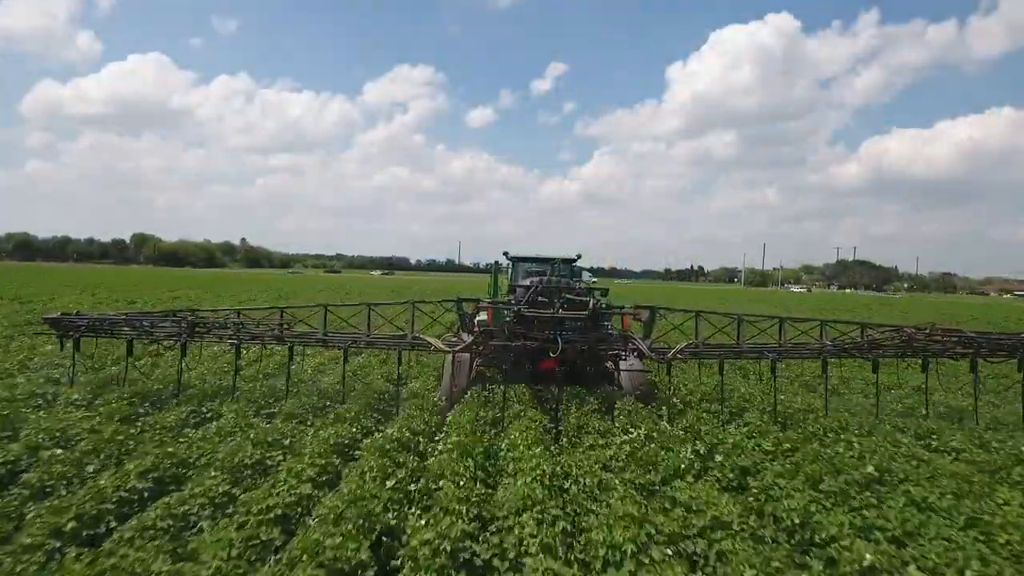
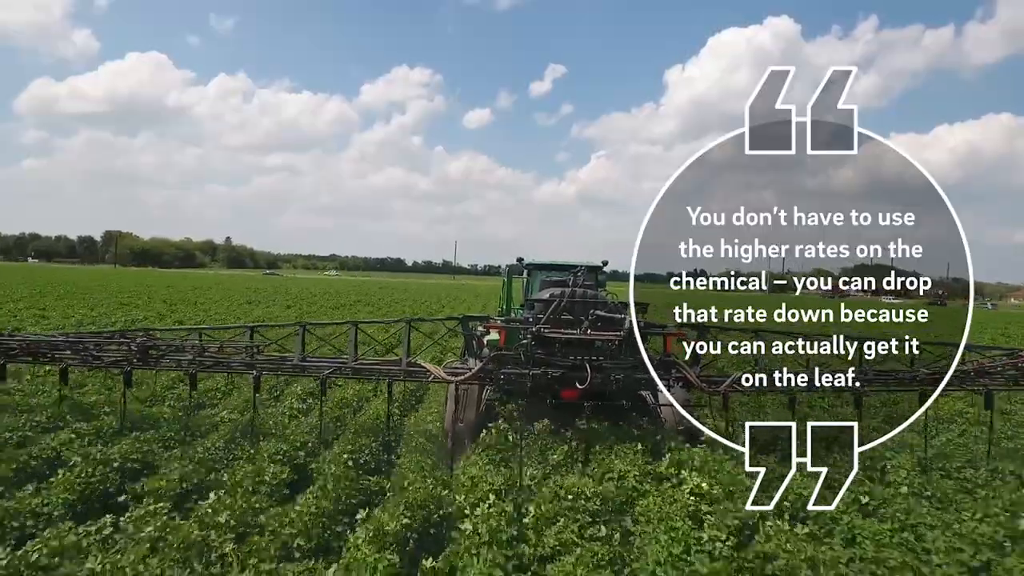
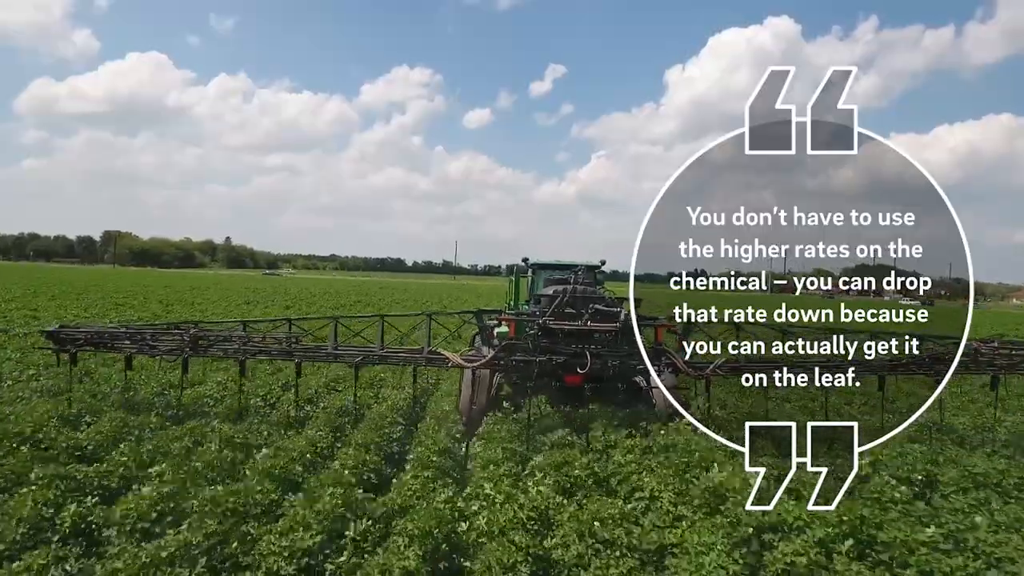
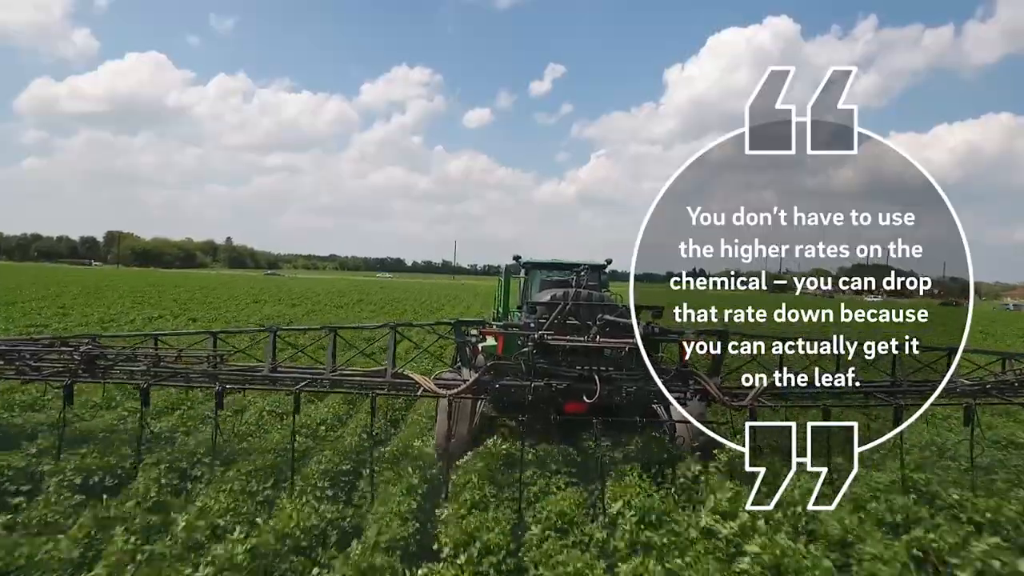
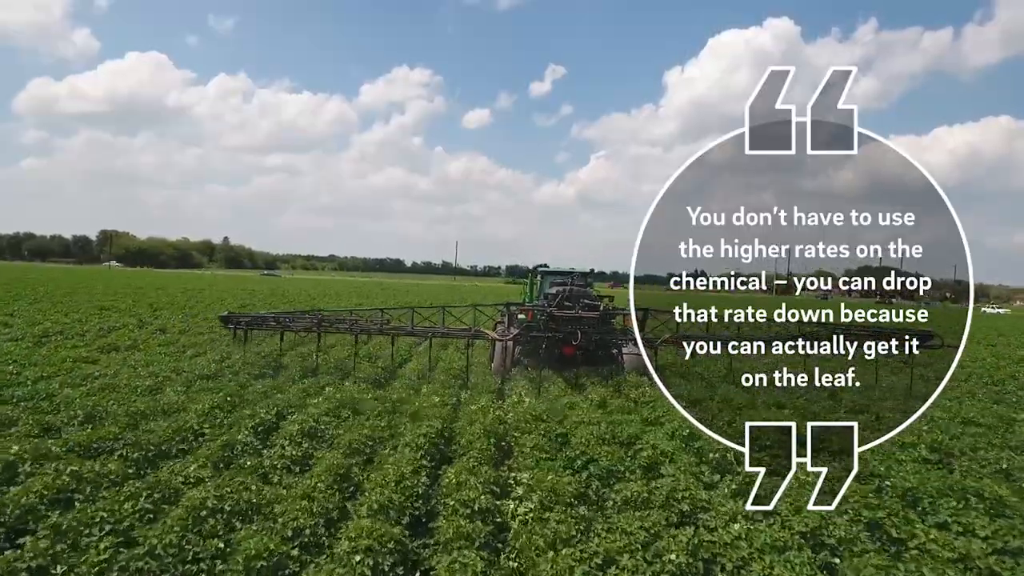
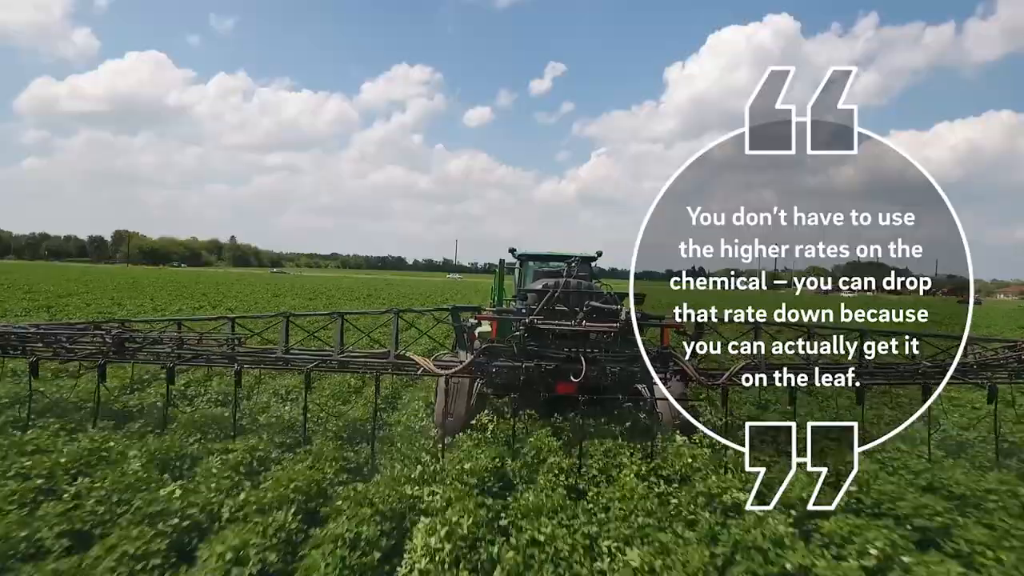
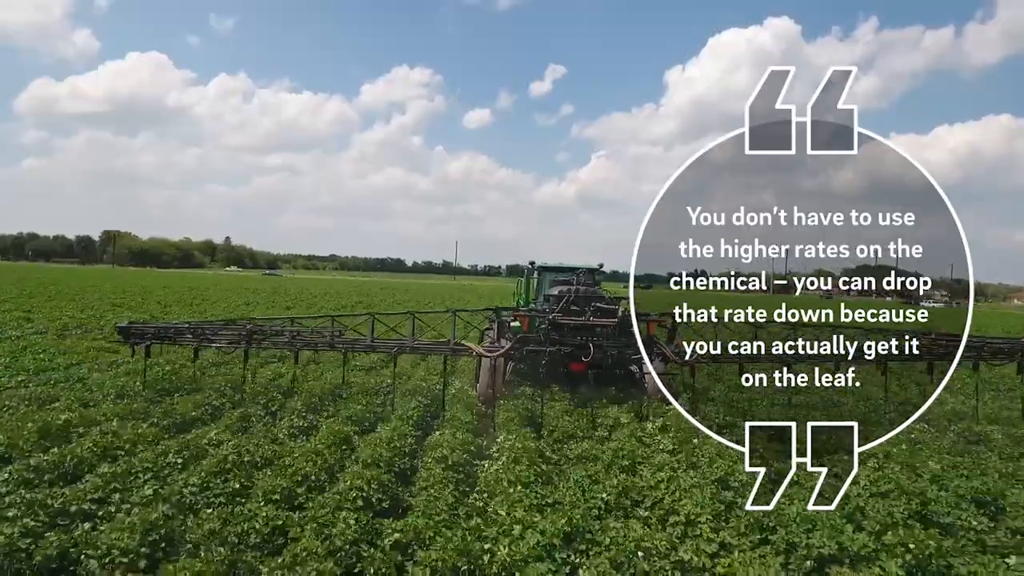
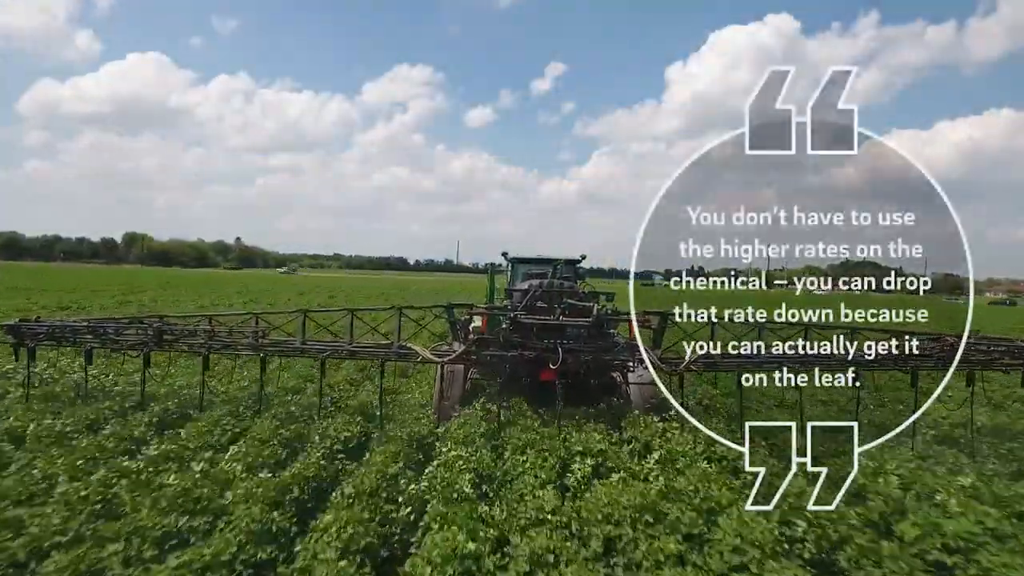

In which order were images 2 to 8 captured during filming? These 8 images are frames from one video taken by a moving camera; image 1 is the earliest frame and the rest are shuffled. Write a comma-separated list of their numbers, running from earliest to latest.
8, 6, 4, 2, 3, 7, 5
